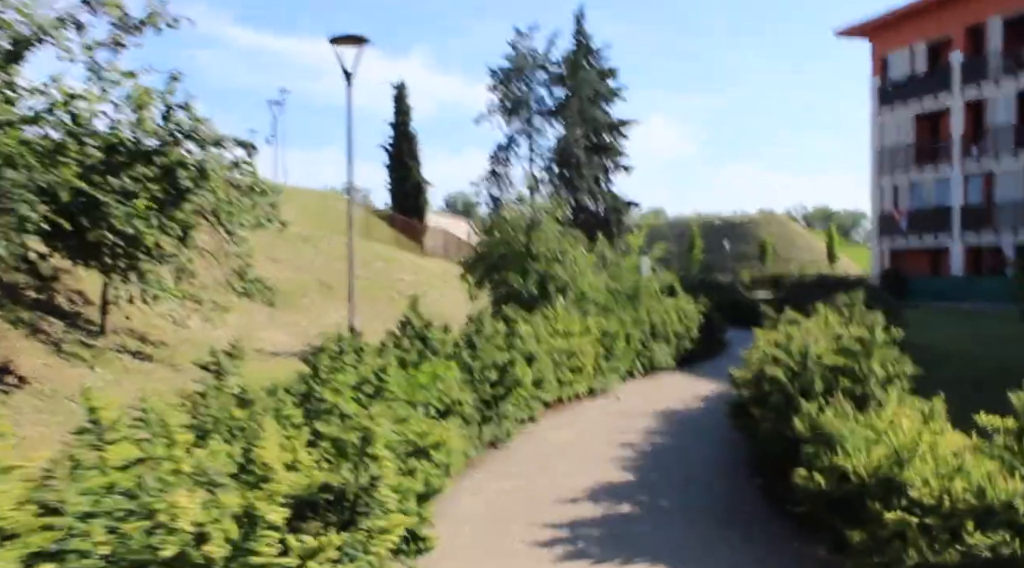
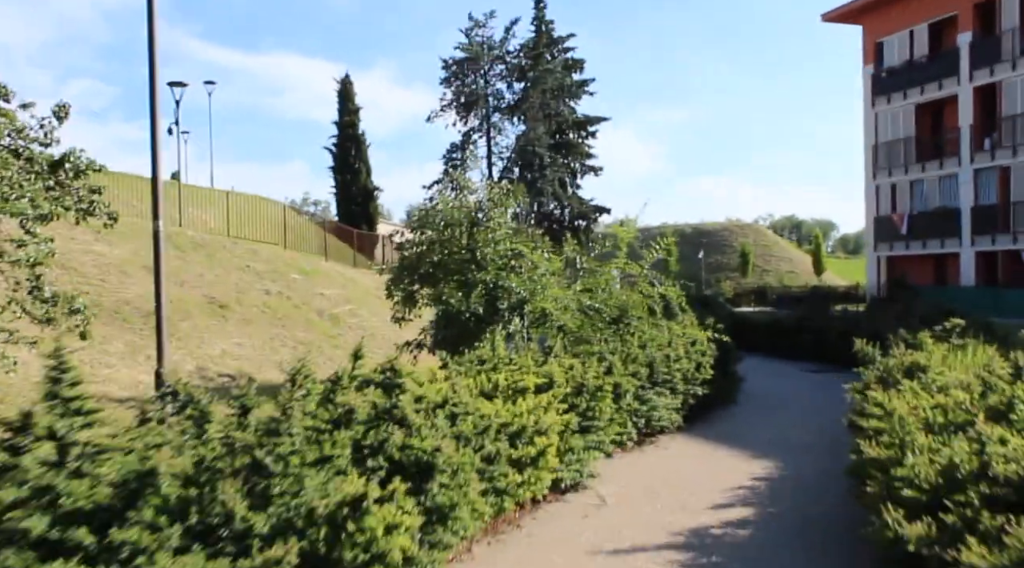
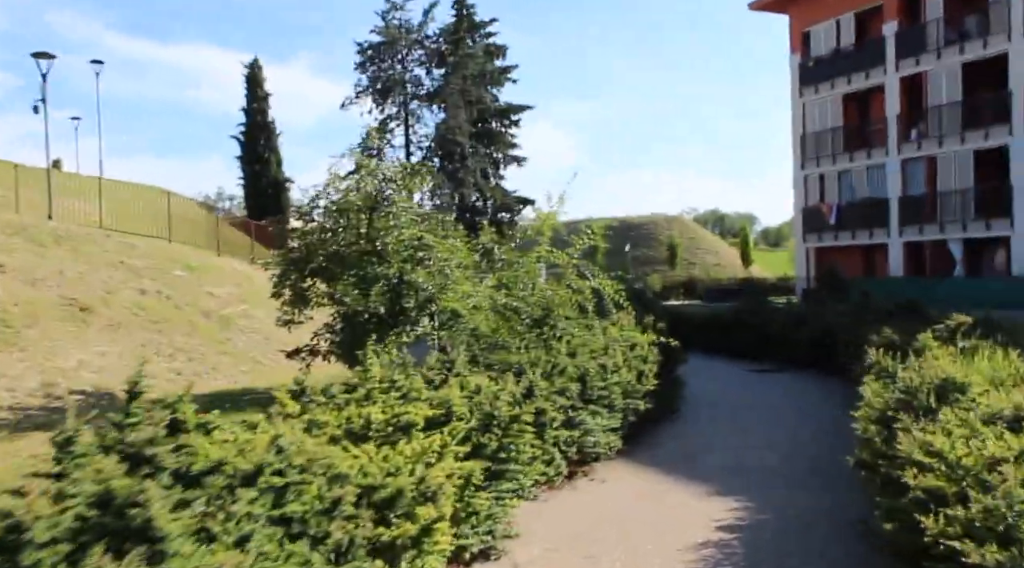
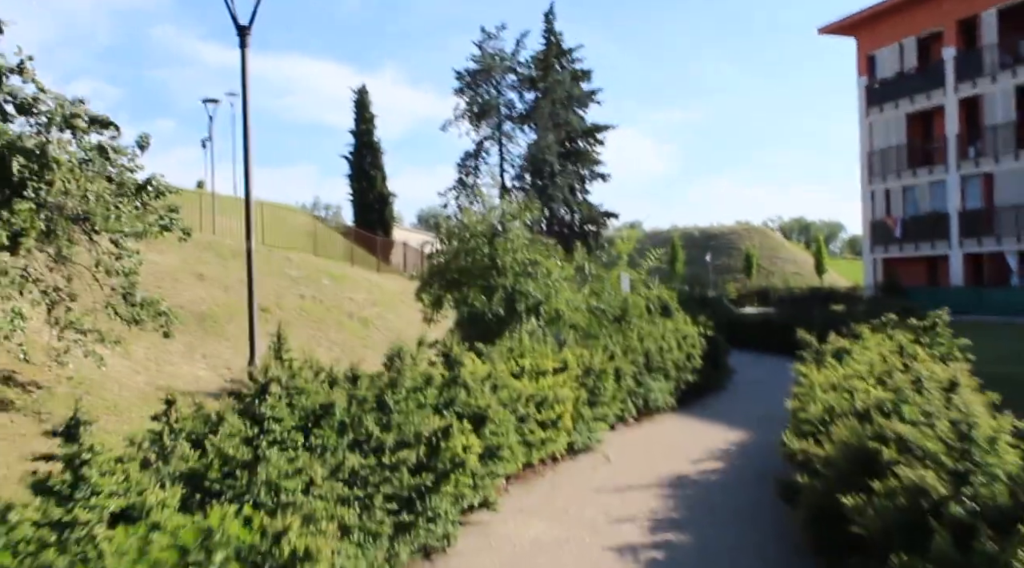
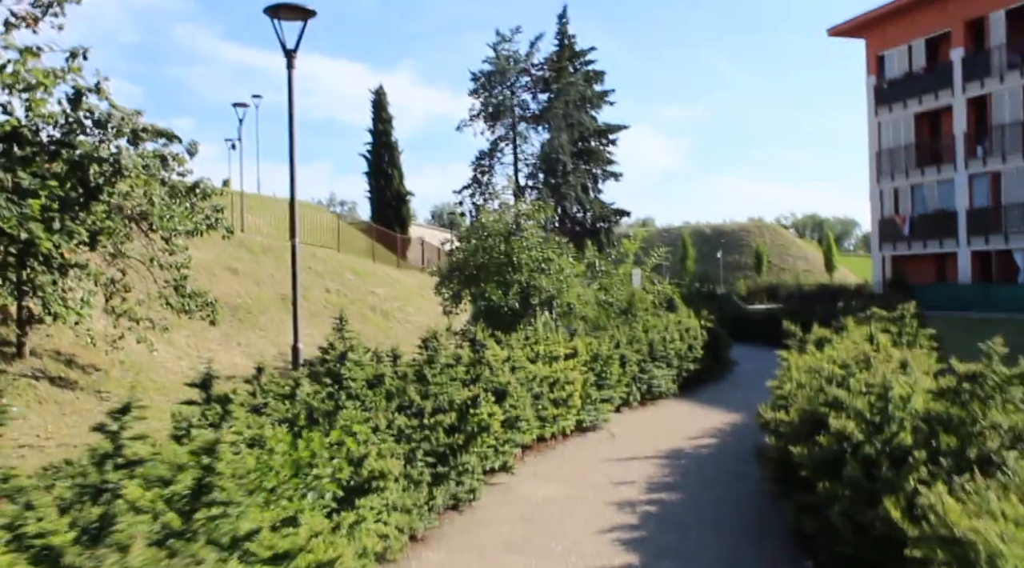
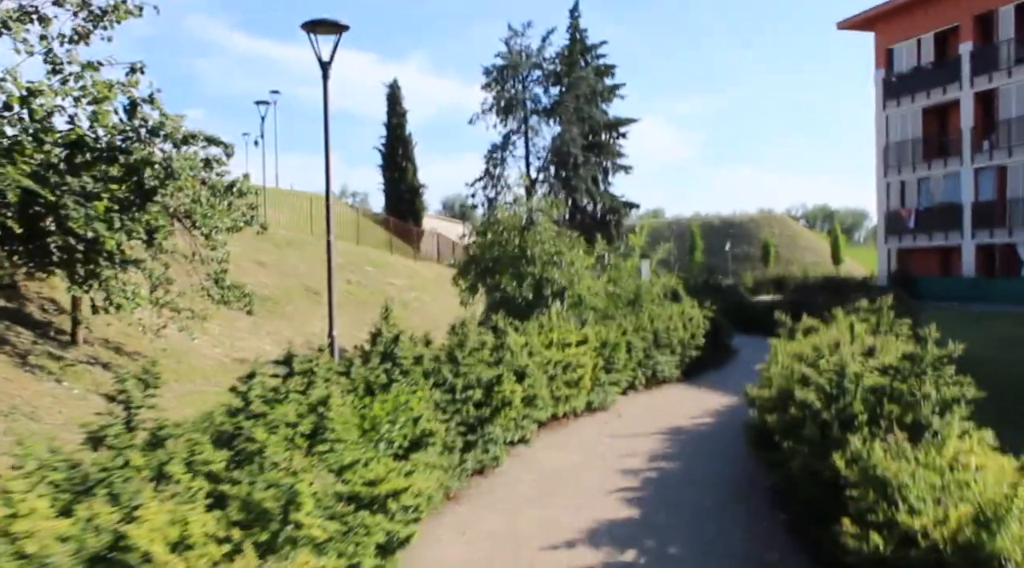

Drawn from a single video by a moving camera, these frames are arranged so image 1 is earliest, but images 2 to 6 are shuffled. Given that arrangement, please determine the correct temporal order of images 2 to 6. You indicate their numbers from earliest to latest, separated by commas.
6, 5, 4, 2, 3
